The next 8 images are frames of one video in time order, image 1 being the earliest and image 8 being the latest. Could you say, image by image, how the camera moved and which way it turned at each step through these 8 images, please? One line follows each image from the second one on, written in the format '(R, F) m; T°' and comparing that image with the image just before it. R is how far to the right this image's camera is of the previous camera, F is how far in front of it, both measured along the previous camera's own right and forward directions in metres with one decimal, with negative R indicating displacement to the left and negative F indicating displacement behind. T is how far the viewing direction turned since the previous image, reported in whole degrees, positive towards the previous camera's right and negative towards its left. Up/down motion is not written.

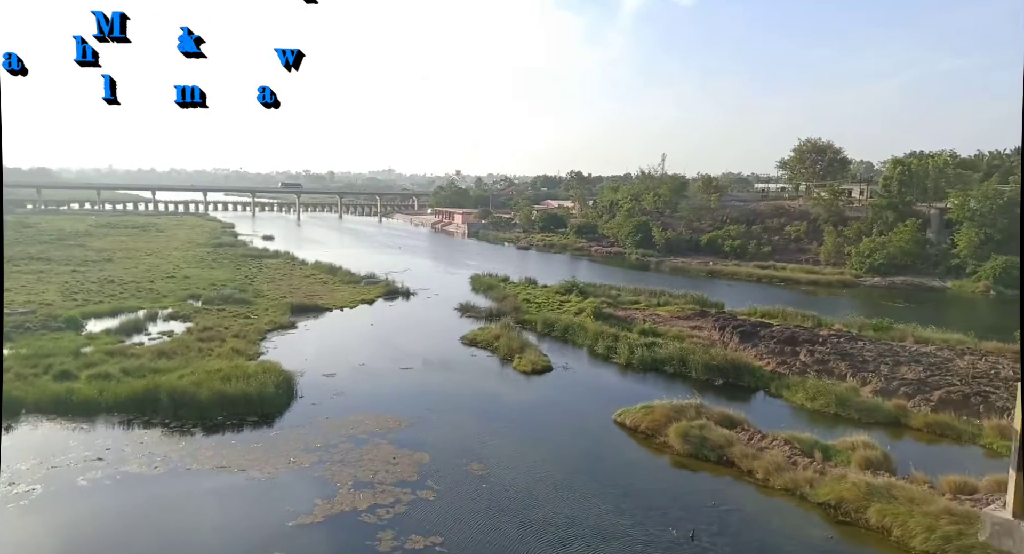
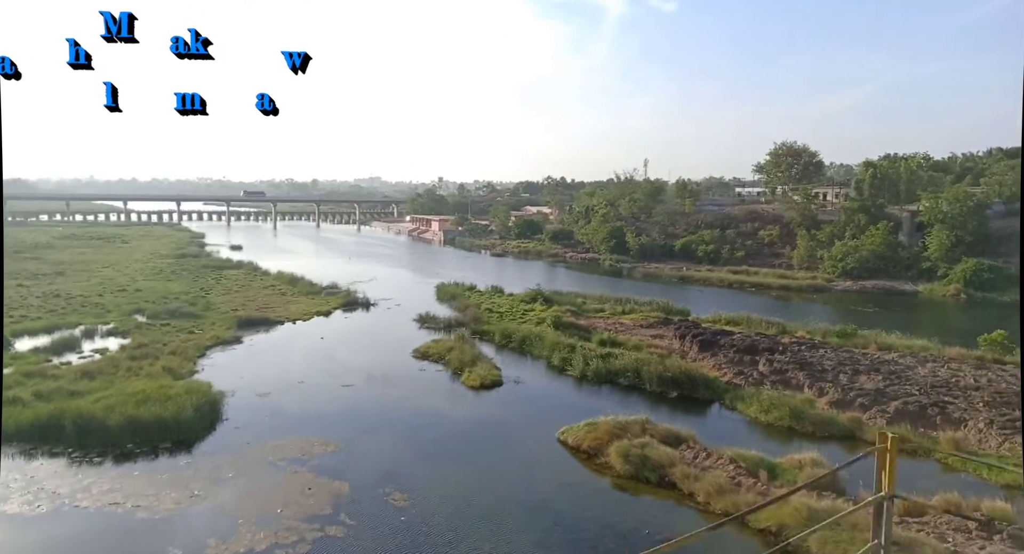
(+0.5, +0.3) m; +1°
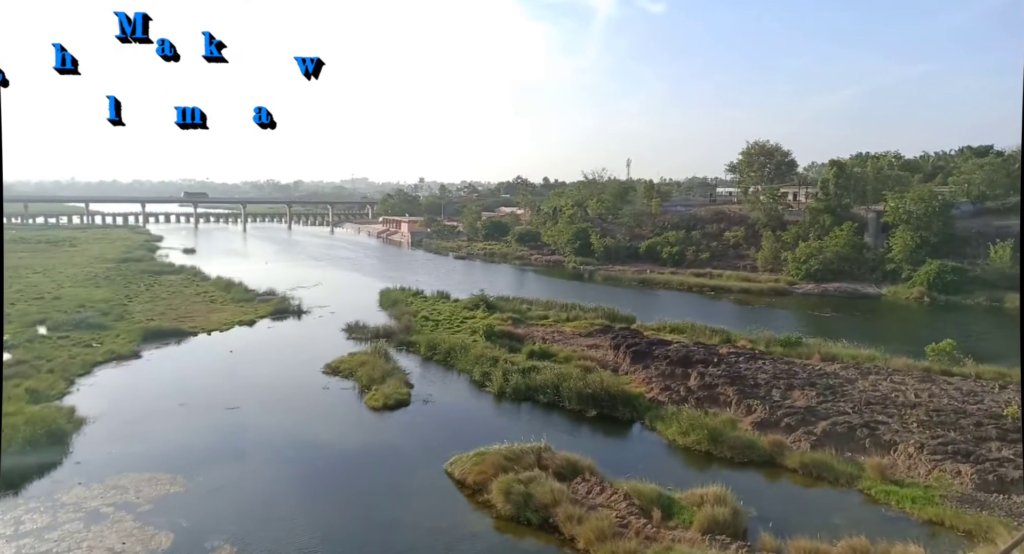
(+0.9, +0.6) m; +1°
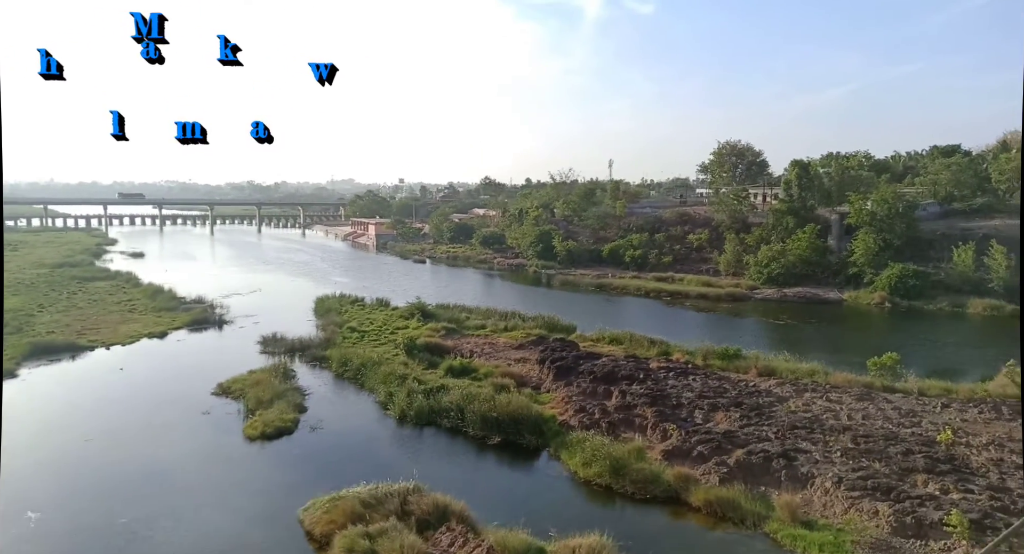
(+0.9, +0.6) m; +1°
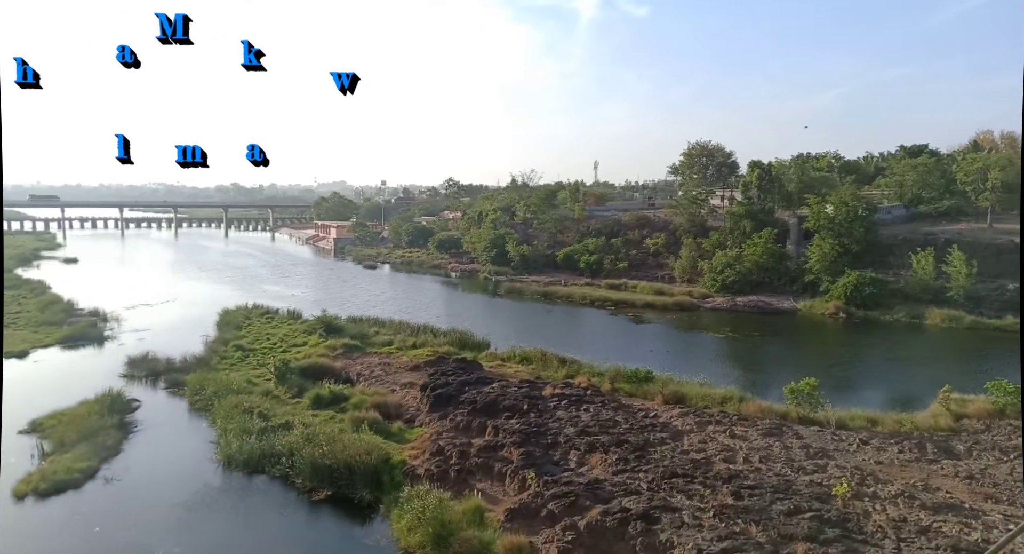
(+1.3, +0.9) m; +1°
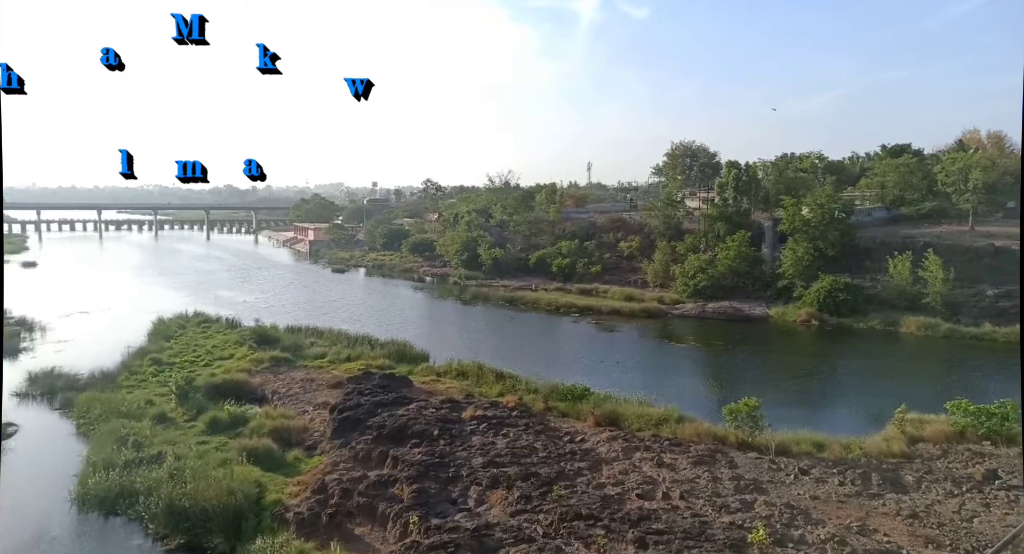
(+0.8, +0.6) m; 0°
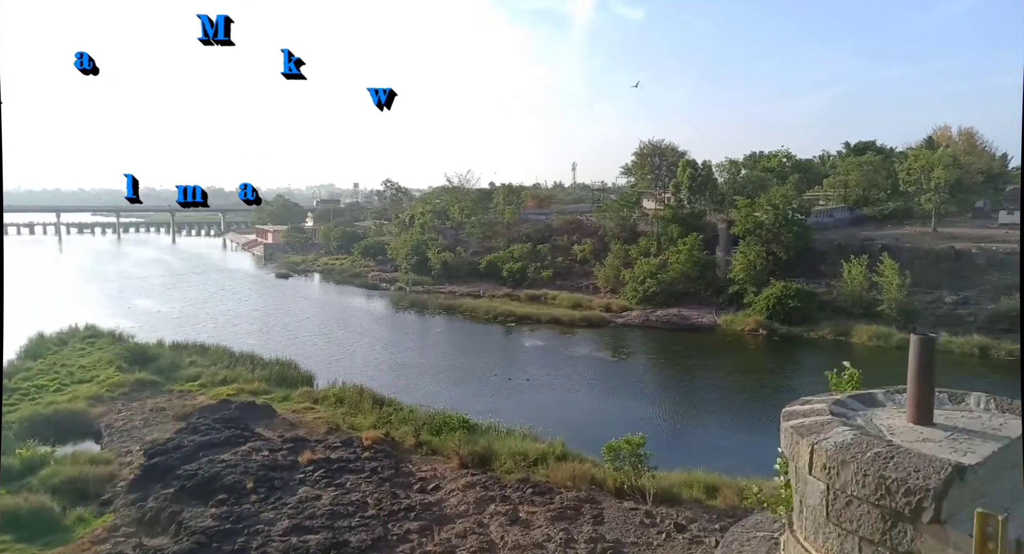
(+1.2, +0.9) m; +1°
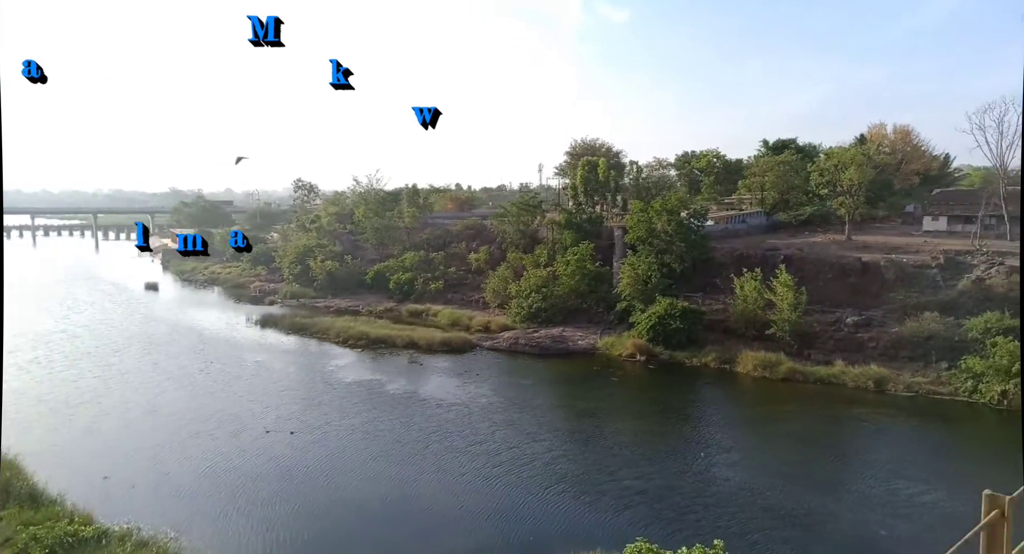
(+2.3, +1.8) m; +2°
